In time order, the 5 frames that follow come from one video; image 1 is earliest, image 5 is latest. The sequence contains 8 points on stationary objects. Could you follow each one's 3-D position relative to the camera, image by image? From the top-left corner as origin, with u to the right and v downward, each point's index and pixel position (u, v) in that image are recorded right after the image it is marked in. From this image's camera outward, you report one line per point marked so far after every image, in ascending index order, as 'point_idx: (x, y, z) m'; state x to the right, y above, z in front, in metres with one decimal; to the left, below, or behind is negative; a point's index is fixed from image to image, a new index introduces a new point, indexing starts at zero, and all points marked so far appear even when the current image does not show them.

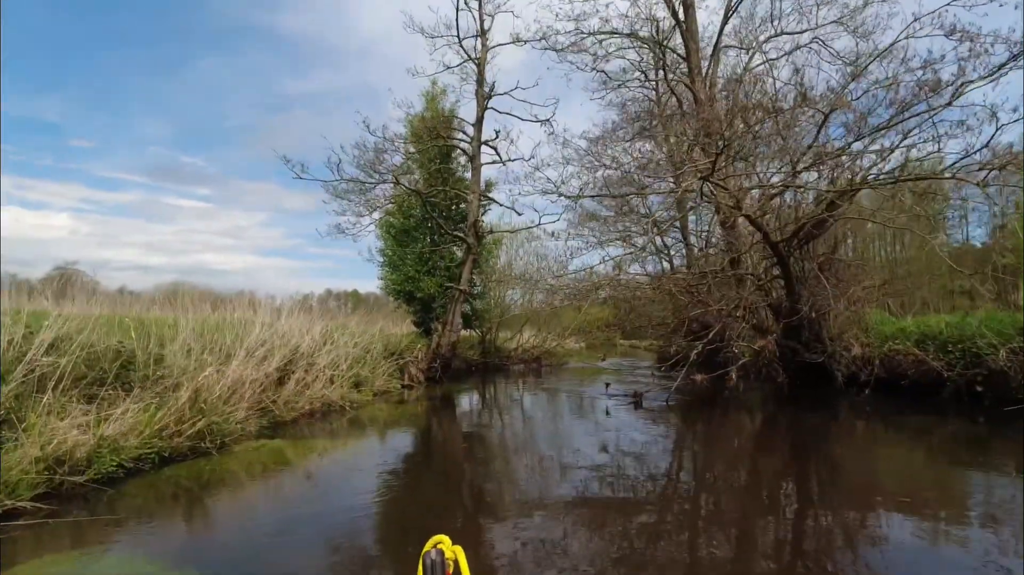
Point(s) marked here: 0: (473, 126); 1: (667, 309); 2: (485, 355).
0: (-0.9, +3.8, +13.4) m
1: (+3.0, -0.4, +10.8) m
2: (-0.9, -2.2, +18.3) m
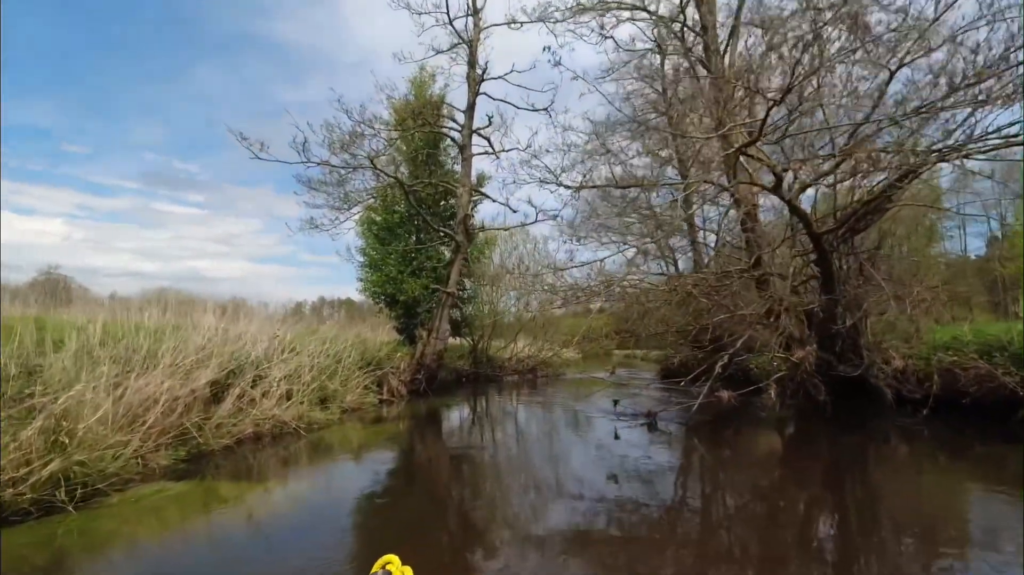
0: (-1.0, +3.8, +12.2) m
1: (+2.9, -0.4, +9.6) m
2: (-1.1, -2.3, +17.0) m
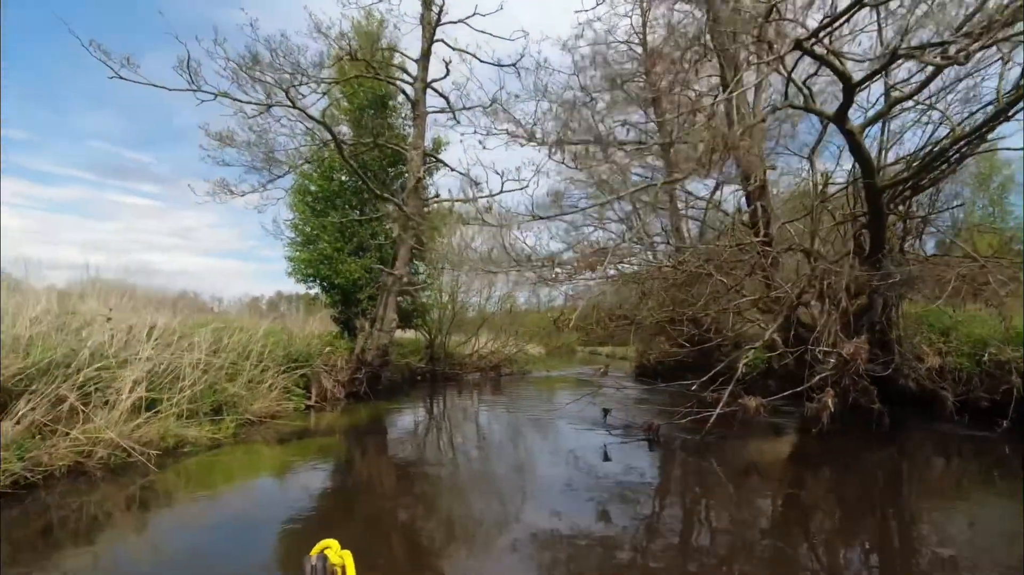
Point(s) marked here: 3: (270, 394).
0: (-1.7, +4.1, +10.2) m
1: (+2.3, -0.2, +8.0) m
2: (-2.1, -2.0, +15.1) m
3: (-3.7, -1.7, +9.1) m
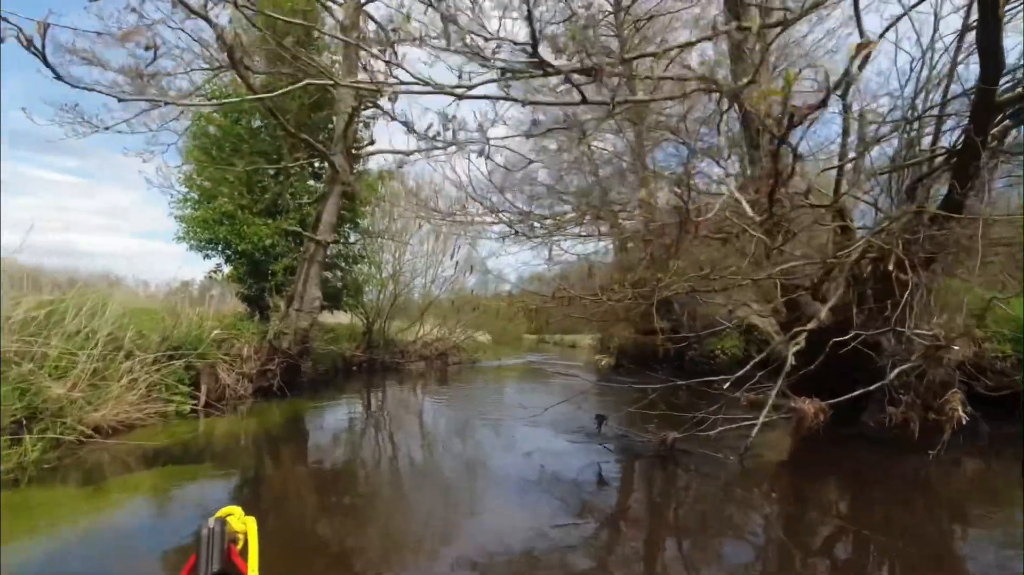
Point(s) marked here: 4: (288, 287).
0: (-2.4, +4.5, +8.3) m
1: (+1.8, +0.2, +6.5) m
2: (-3.3, -1.5, +13.2) m
3: (-4.3, -1.3, +7.1) m
4: (-3.6, 0.0, +9.2) m
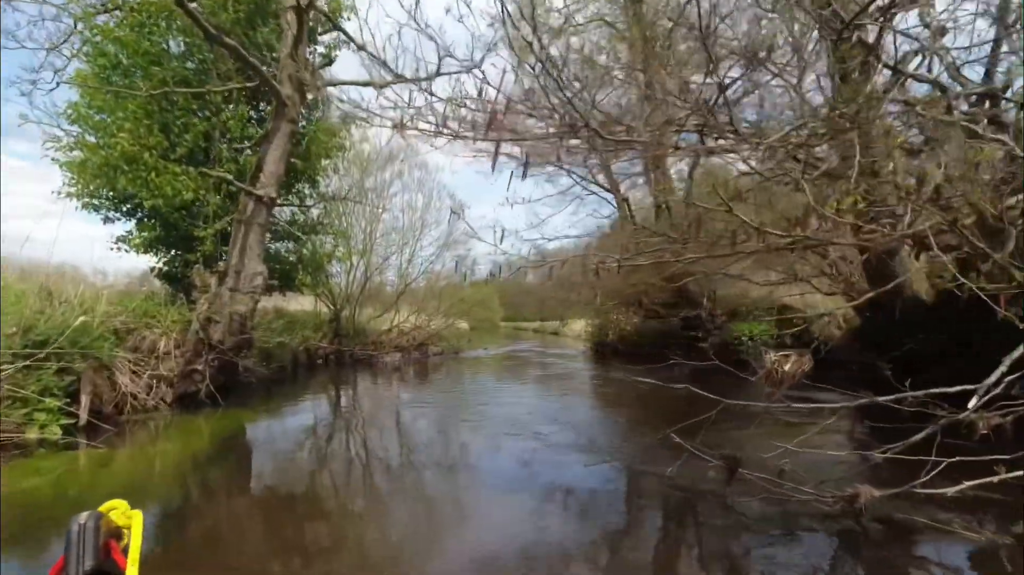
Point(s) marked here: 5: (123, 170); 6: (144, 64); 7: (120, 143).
0: (-2.4, +4.8, +6.3) m
1: (+1.9, +0.5, +4.8) m
2: (-3.5, -1.1, +11.3) m
3: (-4.2, -1.0, +5.1) m
4: (-3.6, +0.3, +7.3) m
5: (-4.1, +1.2, +6.3) m
6: (-4.0, +2.4, +6.3) m
7: (-4.1, +1.5, +6.2) m
